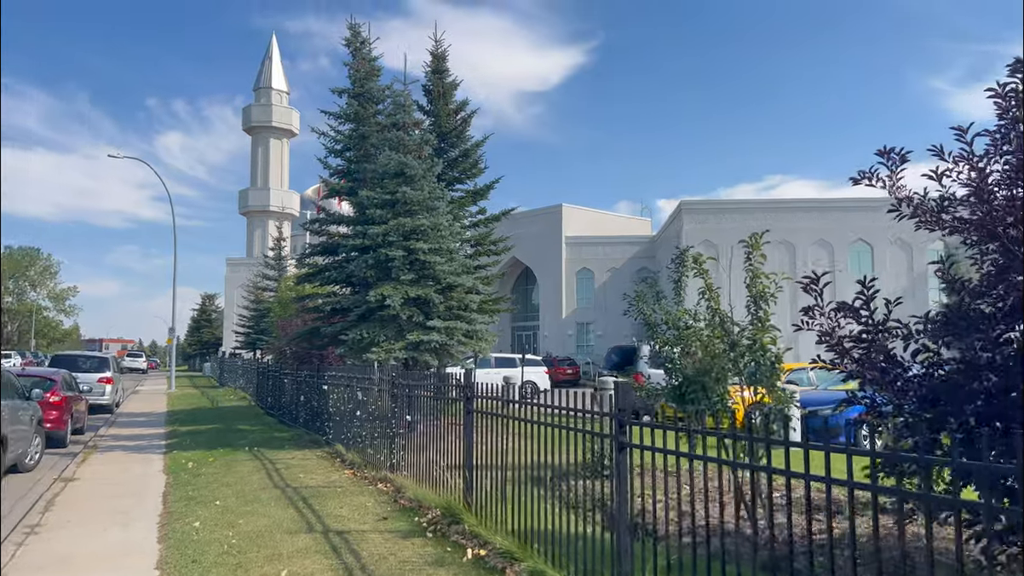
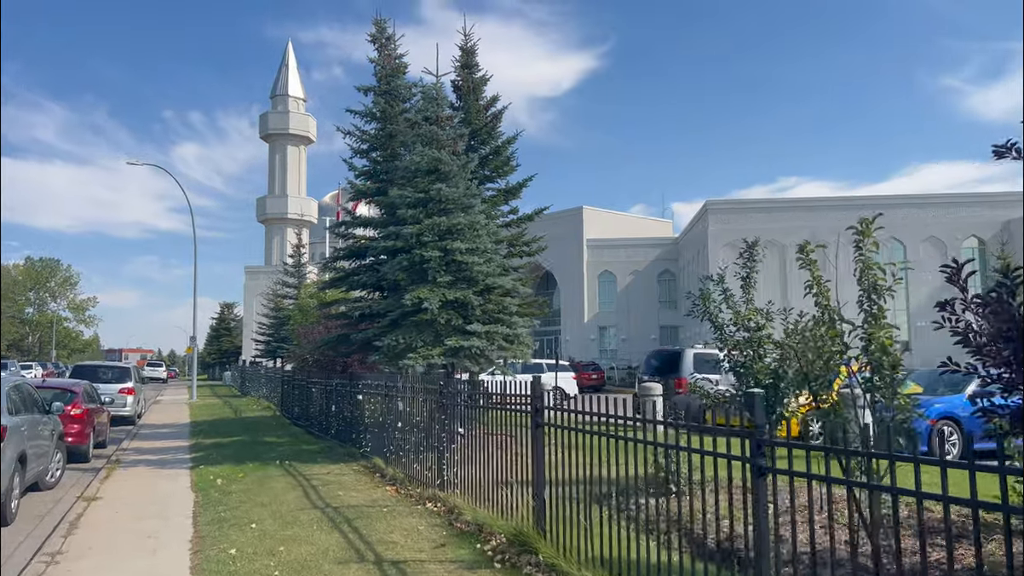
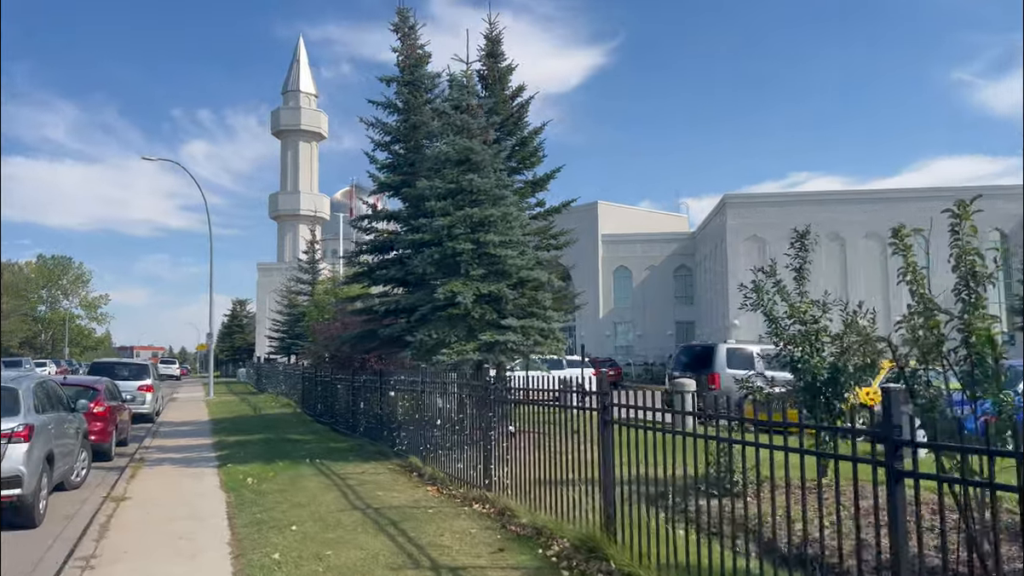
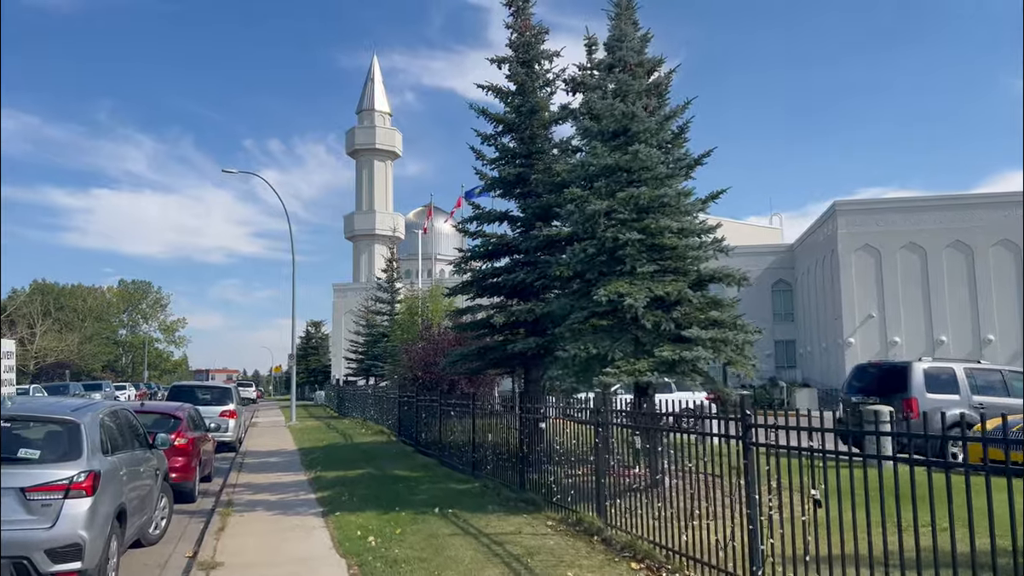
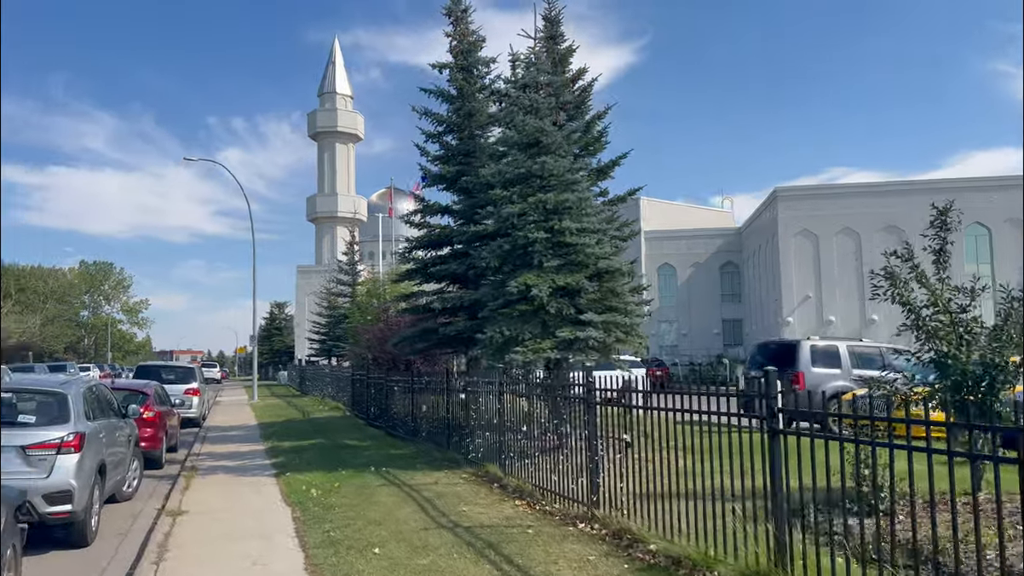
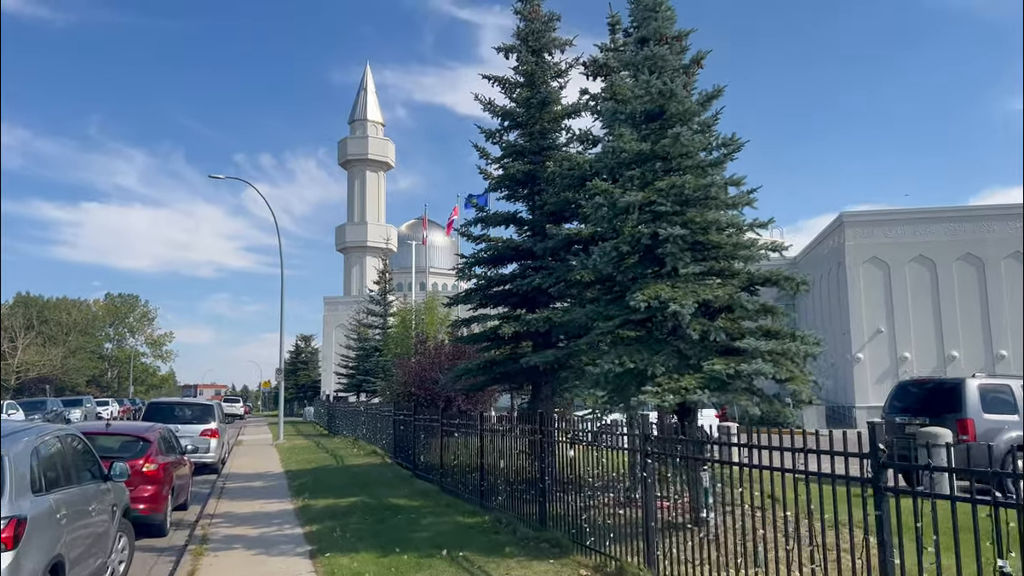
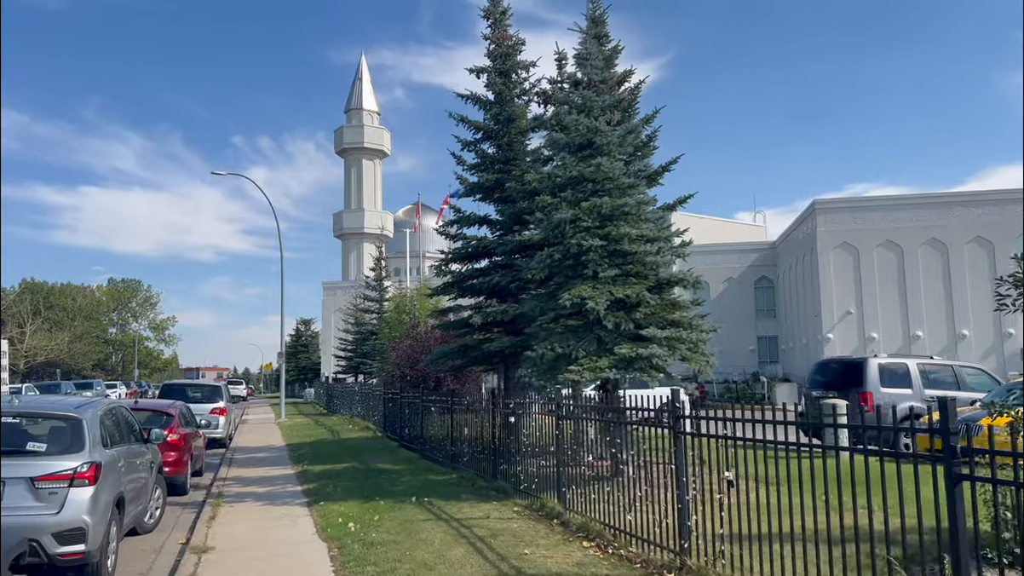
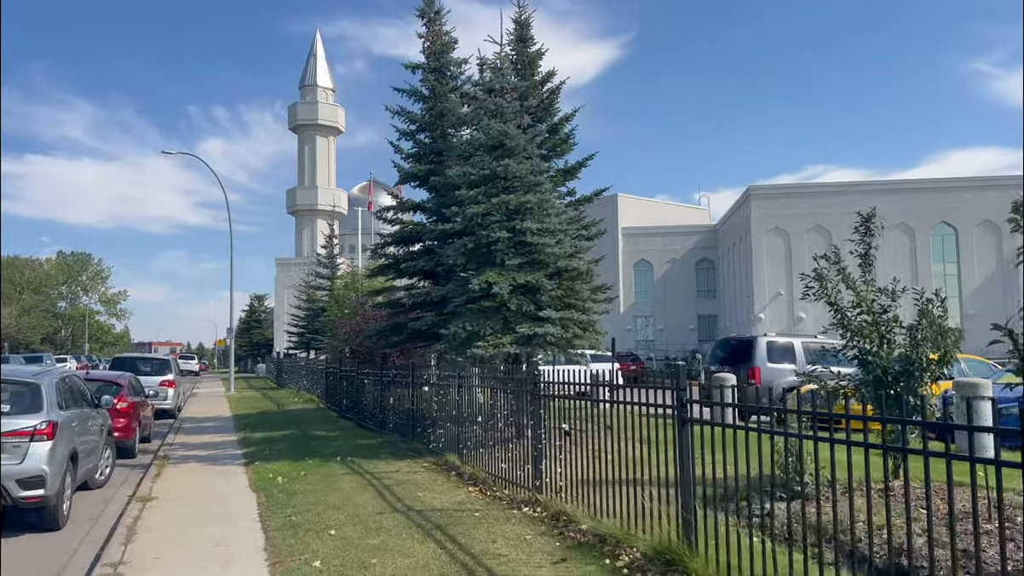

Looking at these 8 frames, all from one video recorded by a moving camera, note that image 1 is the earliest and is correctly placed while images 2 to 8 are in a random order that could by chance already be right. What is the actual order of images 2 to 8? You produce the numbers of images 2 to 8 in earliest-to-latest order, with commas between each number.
2, 3, 8, 5, 7, 4, 6
